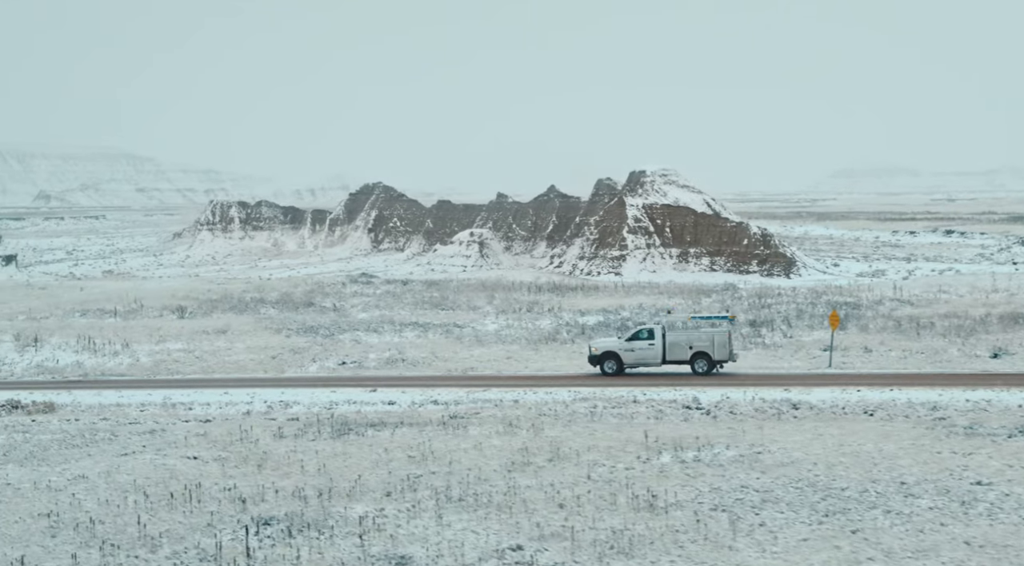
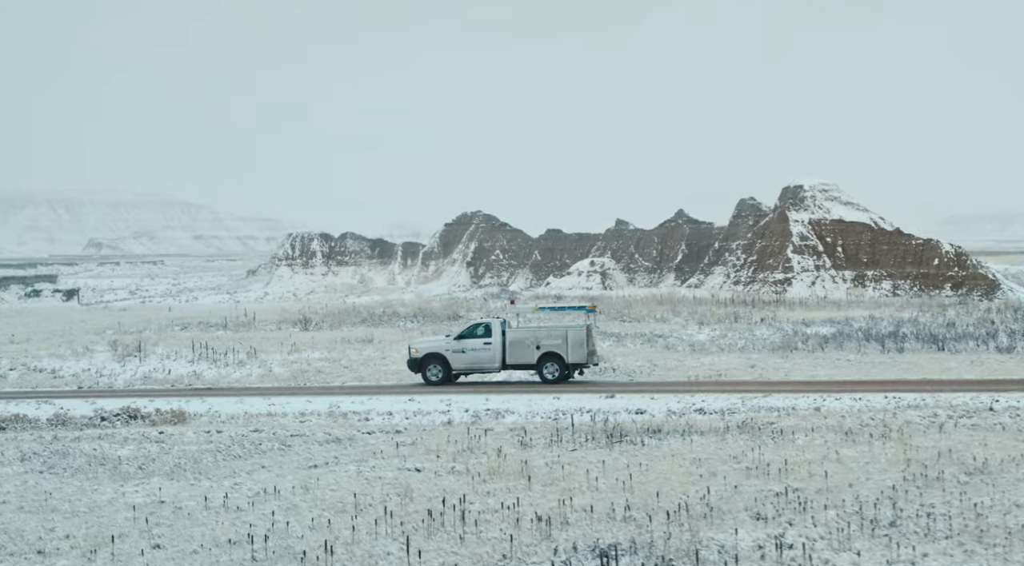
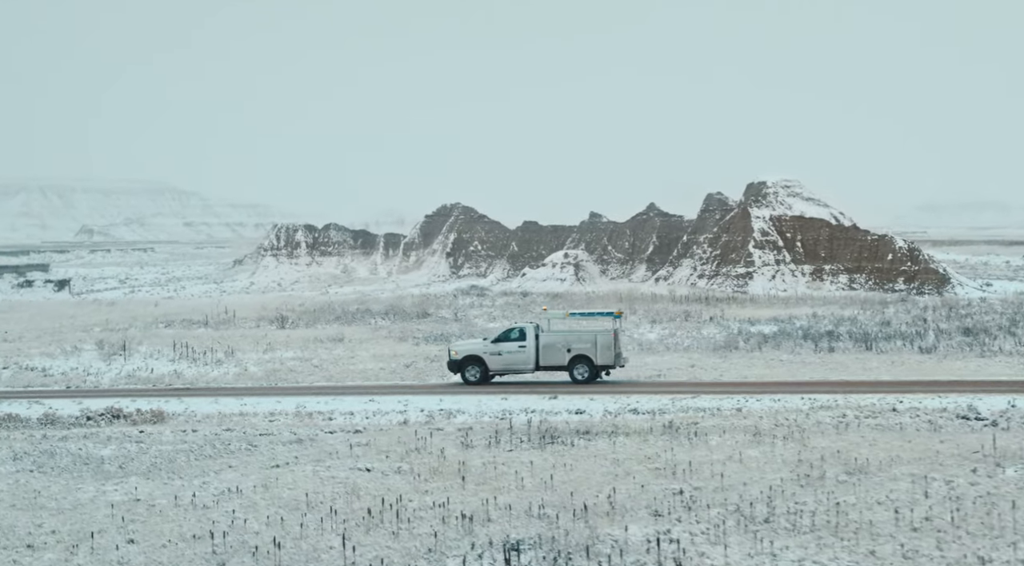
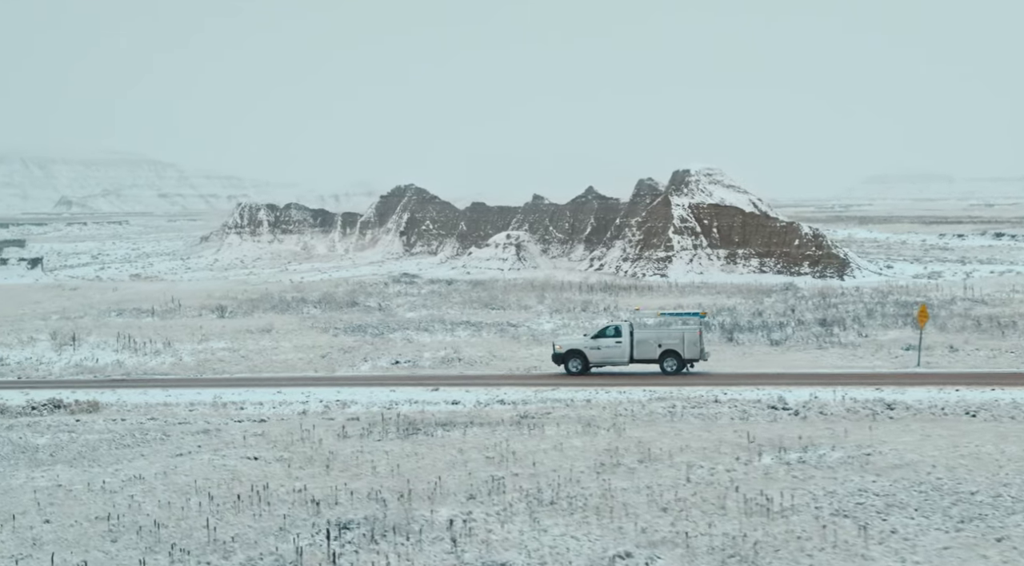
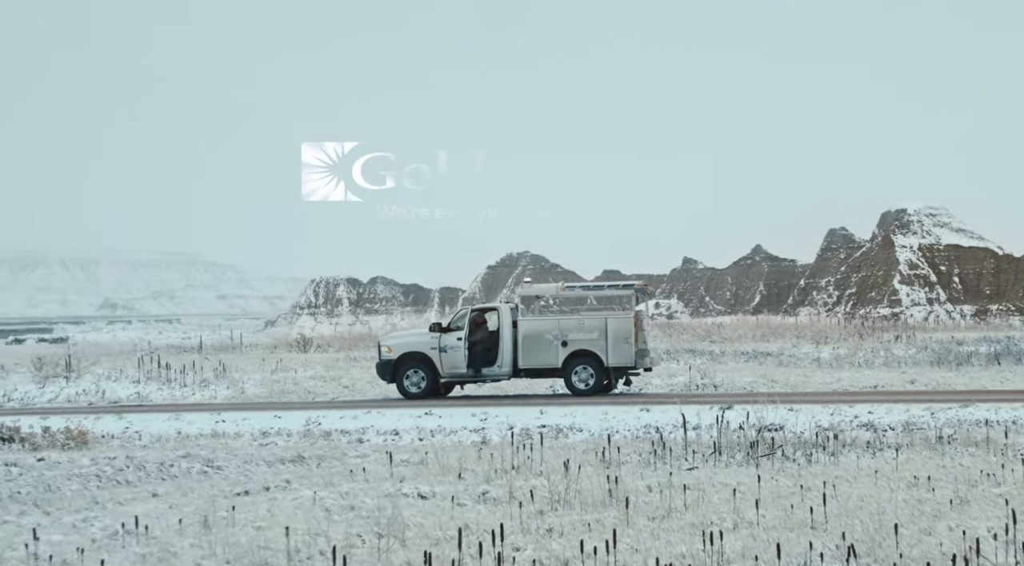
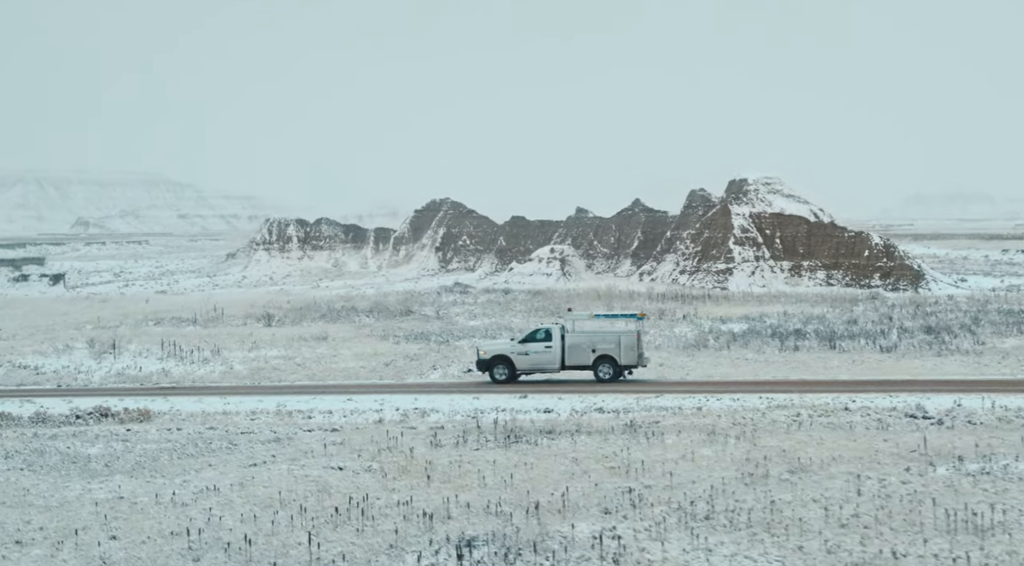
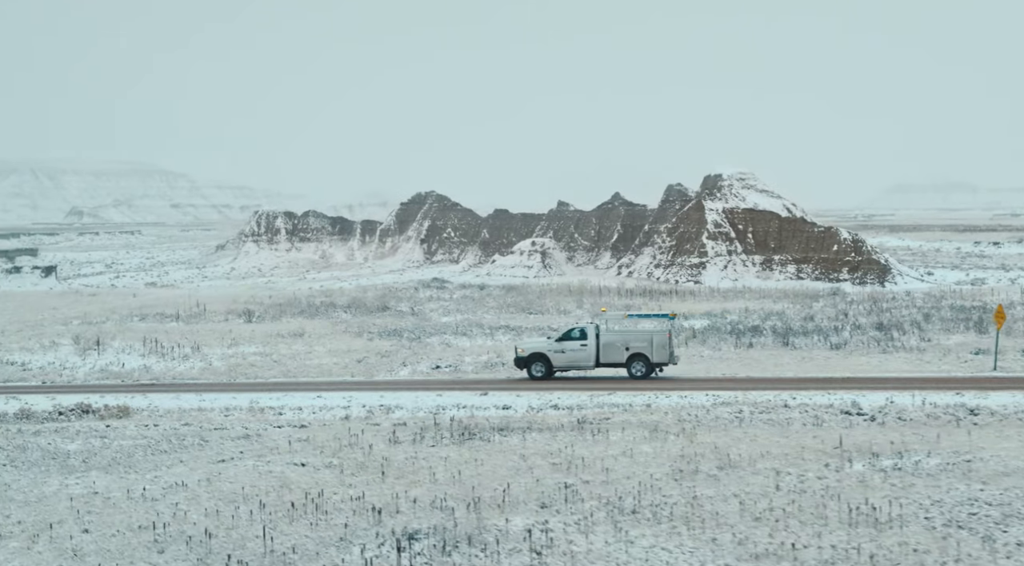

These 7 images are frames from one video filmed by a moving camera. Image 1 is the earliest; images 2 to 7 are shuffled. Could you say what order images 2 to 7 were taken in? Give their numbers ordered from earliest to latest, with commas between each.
4, 7, 6, 3, 2, 5
